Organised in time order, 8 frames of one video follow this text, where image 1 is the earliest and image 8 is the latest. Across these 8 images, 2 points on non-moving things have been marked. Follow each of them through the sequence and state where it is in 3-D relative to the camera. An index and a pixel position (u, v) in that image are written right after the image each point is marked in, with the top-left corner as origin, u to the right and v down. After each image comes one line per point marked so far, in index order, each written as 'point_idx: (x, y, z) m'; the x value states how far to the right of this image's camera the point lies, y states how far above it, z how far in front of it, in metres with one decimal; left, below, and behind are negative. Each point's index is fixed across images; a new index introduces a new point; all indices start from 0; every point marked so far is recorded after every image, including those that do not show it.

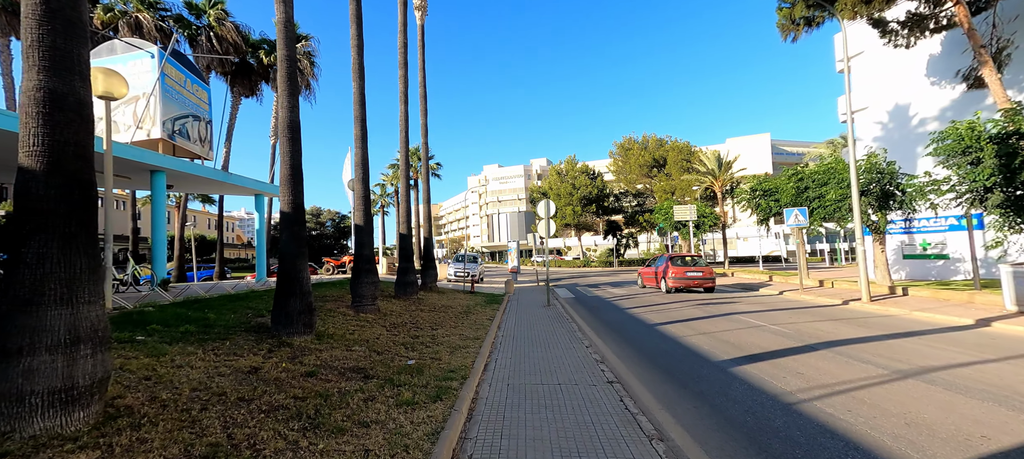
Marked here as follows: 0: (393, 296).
0: (-3.6, -2.0, +12.6) m
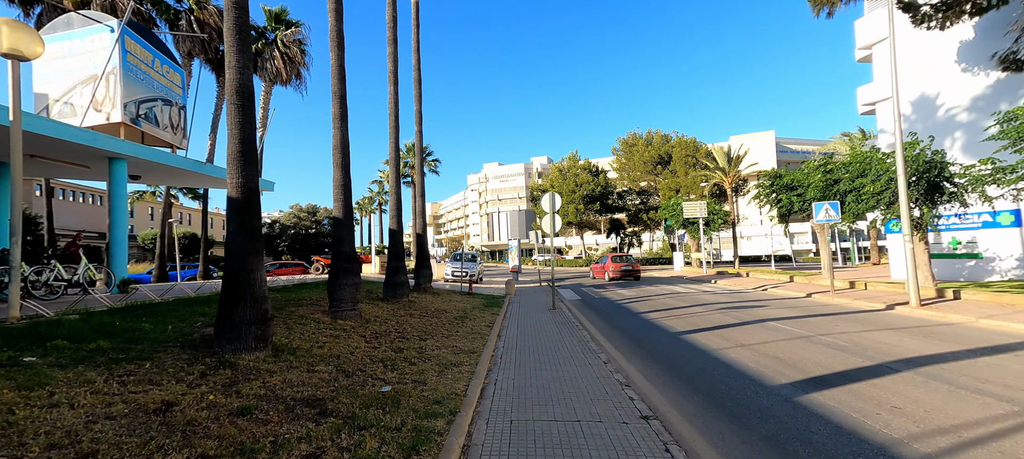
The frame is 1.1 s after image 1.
0: (-3.6, -1.9, +11.3) m
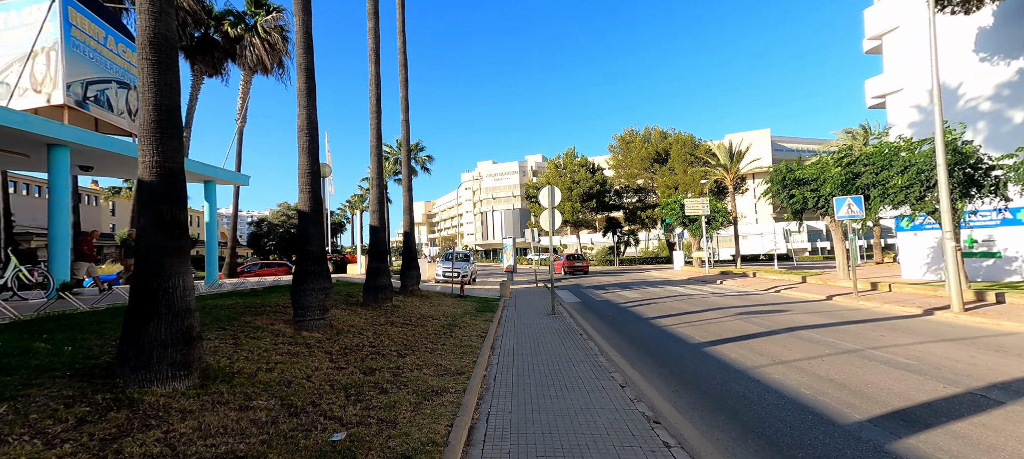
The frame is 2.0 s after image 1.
0: (-3.7, -1.8, +10.1) m
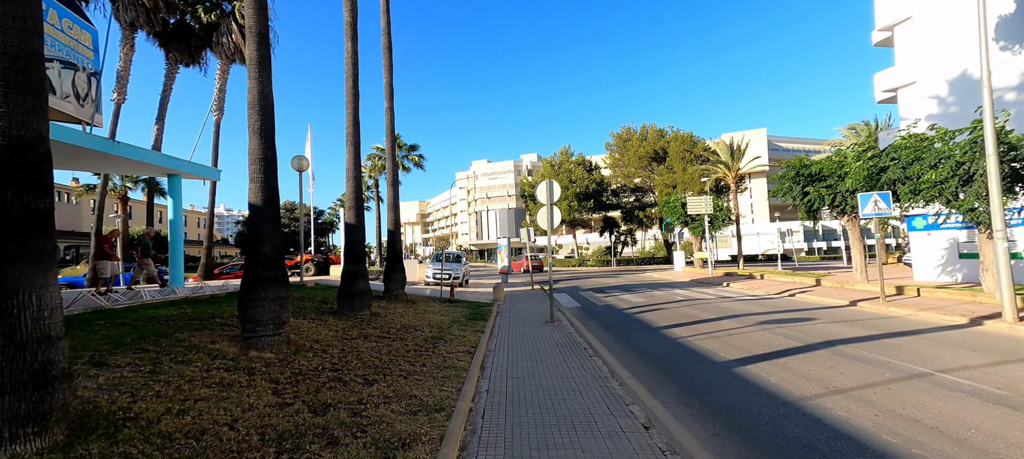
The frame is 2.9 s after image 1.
0: (-3.8, -1.8, +8.8) m
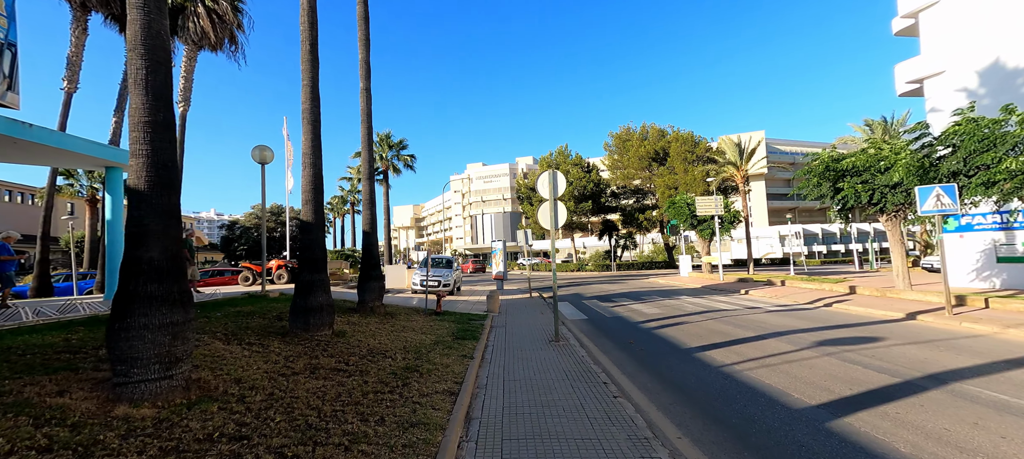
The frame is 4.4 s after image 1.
0: (-3.9, -1.8, +7.0) m
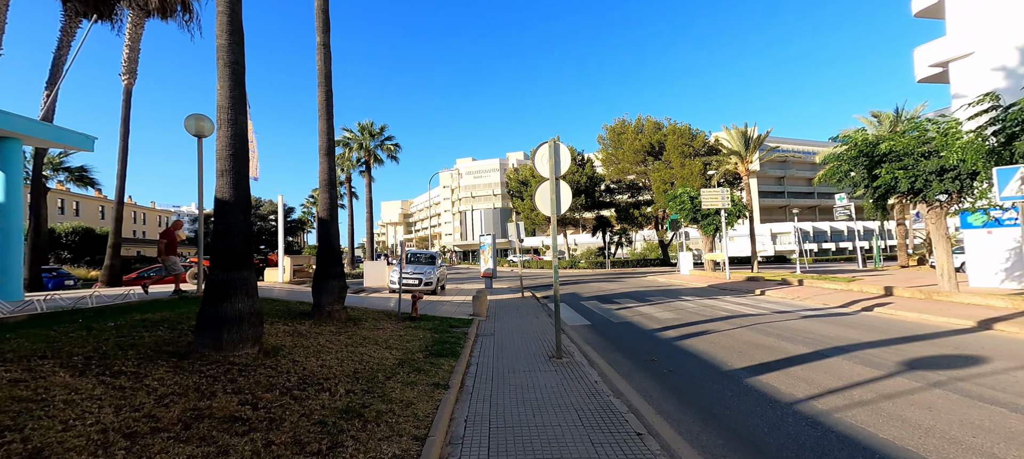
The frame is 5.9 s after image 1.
0: (-4.0, -1.5, +5.0) m
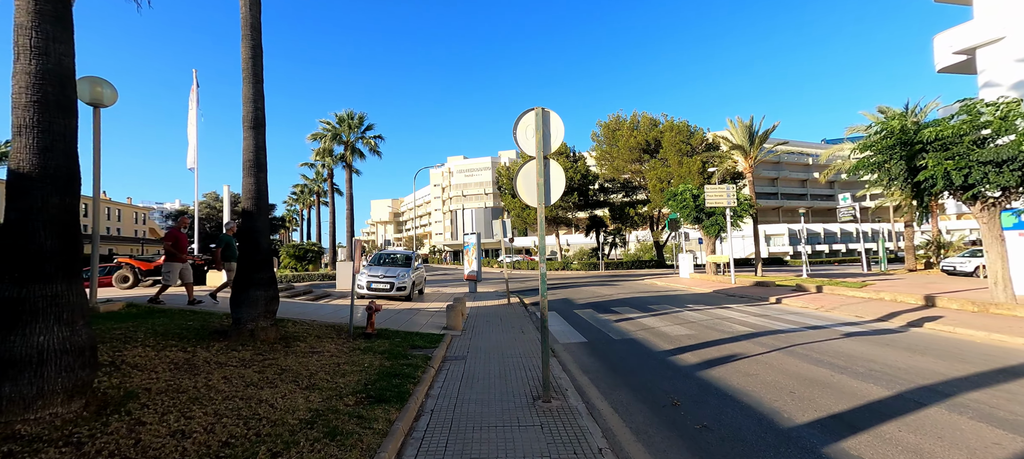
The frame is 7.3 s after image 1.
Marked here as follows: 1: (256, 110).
0: (-4.3, -1.4, +3.0) m
1: (-4.4, +2.0, +7.1) m
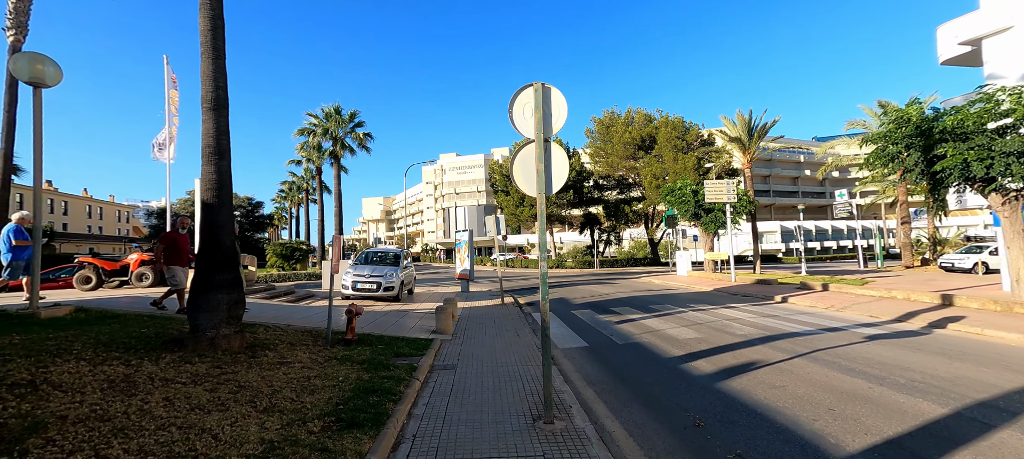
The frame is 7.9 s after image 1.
0: (-4.3, -1.4, +2.2) m
1: (-4.4, +2.1, +6.3) m
